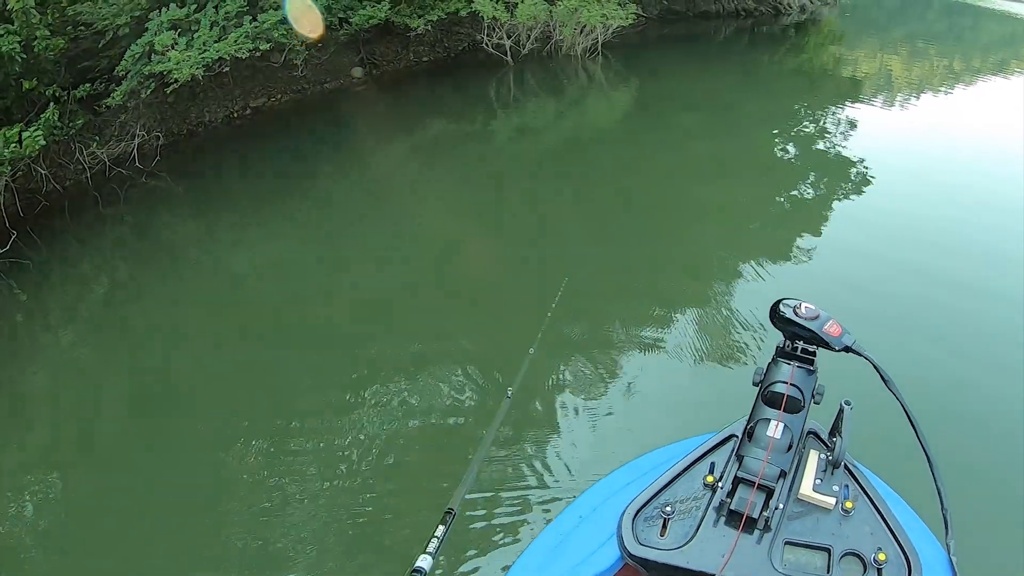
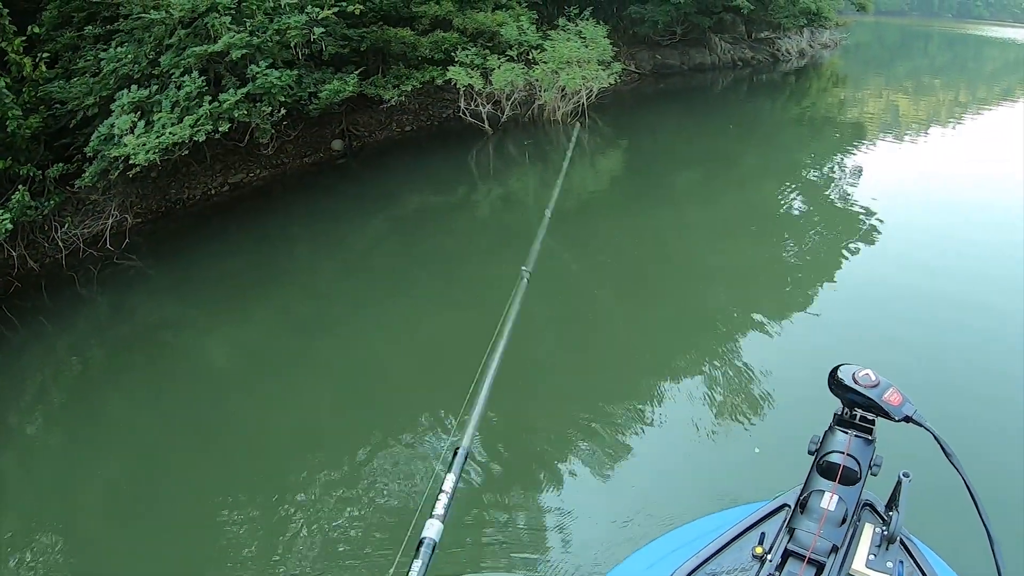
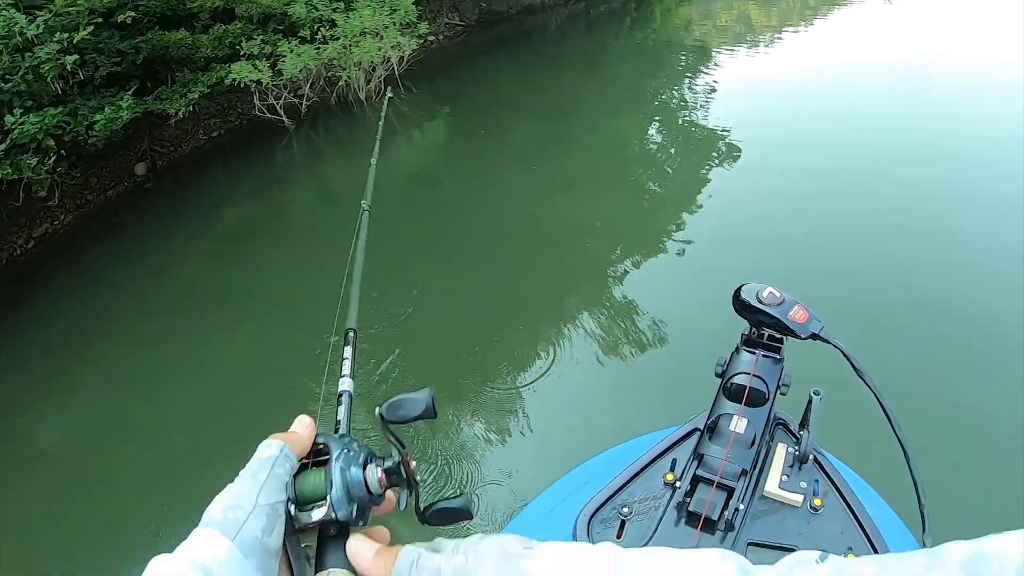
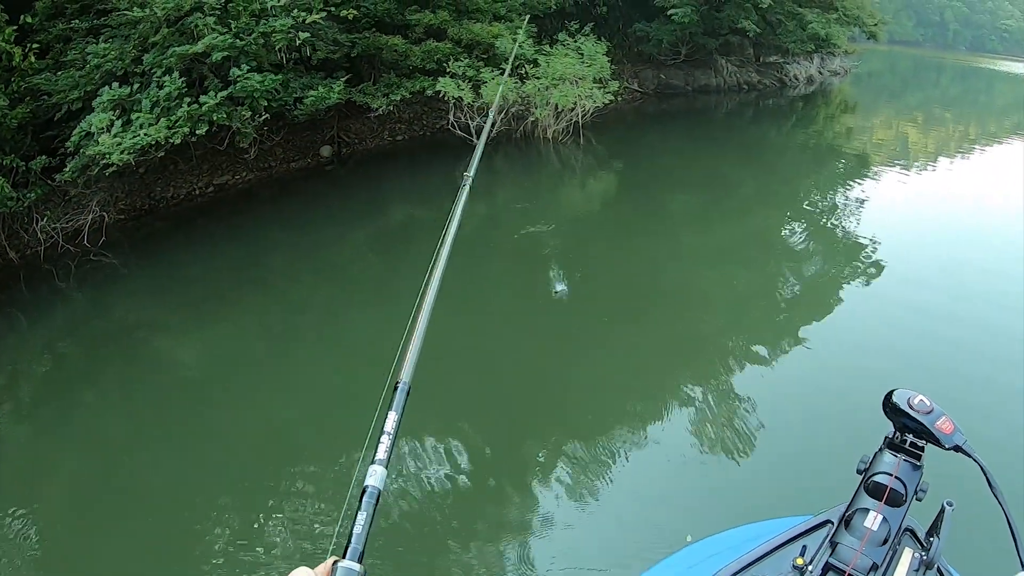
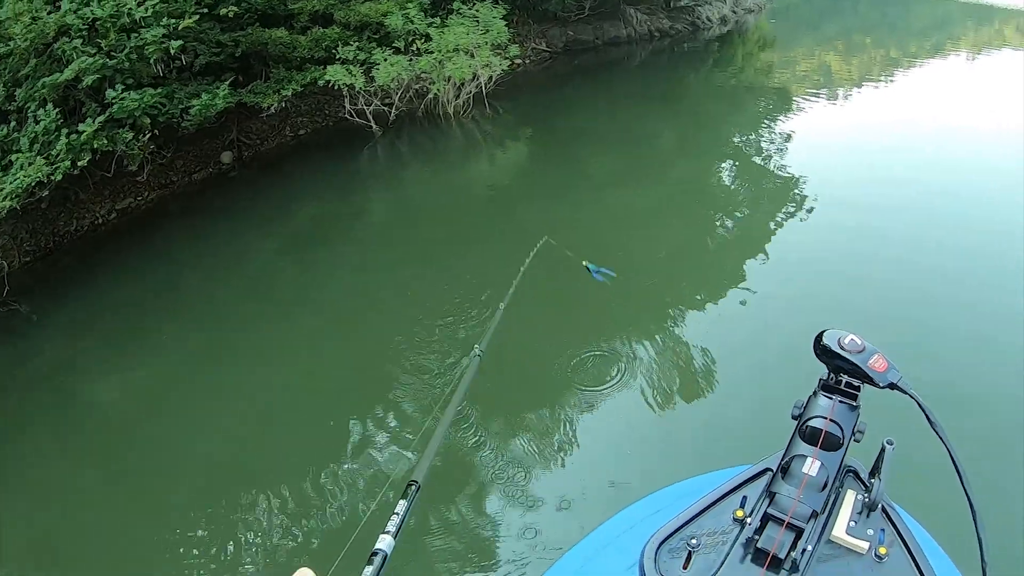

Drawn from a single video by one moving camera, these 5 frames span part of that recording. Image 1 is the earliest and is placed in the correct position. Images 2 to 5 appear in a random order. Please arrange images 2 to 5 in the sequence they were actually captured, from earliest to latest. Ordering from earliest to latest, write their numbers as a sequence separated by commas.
2, 4, 5, 3
